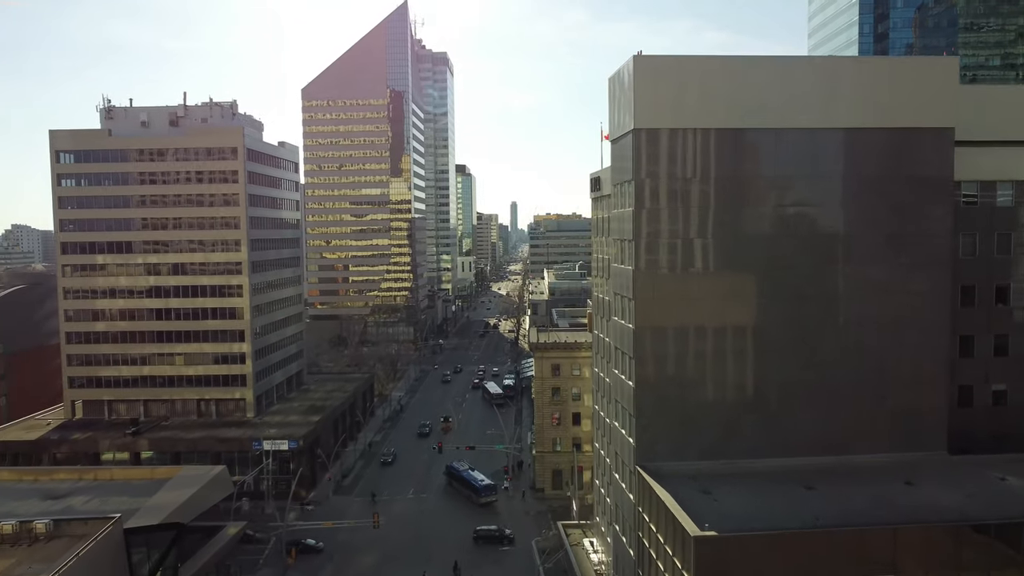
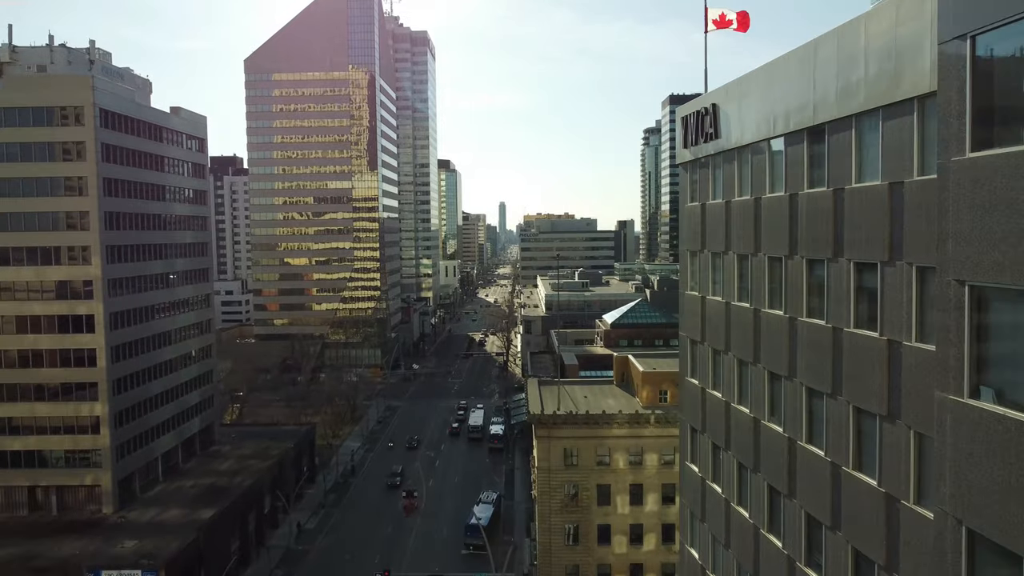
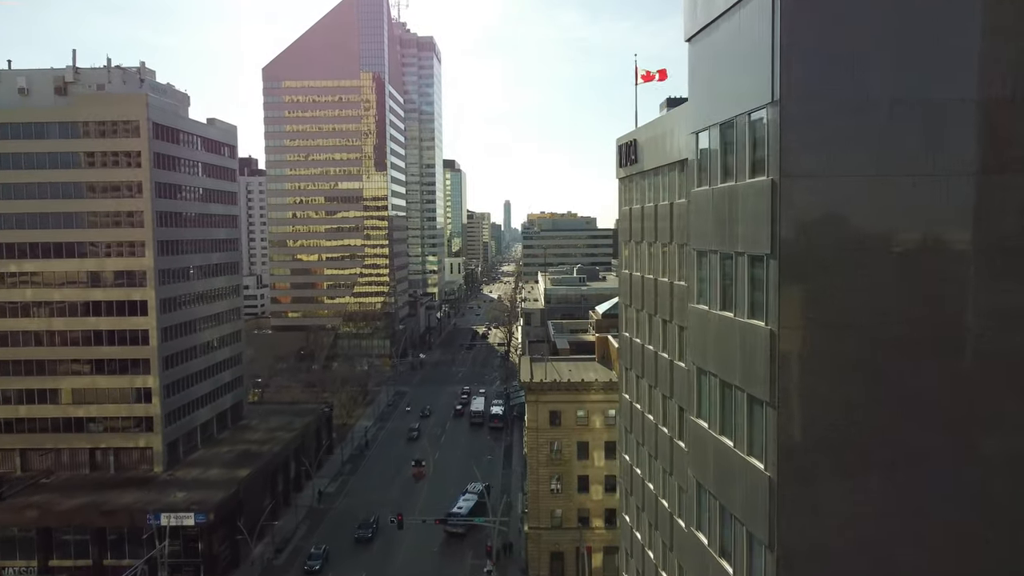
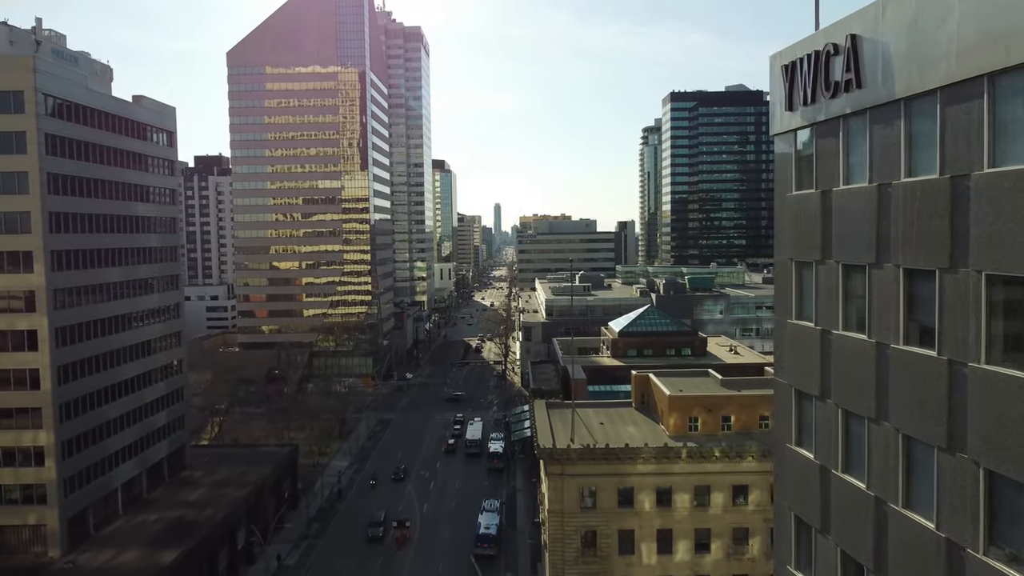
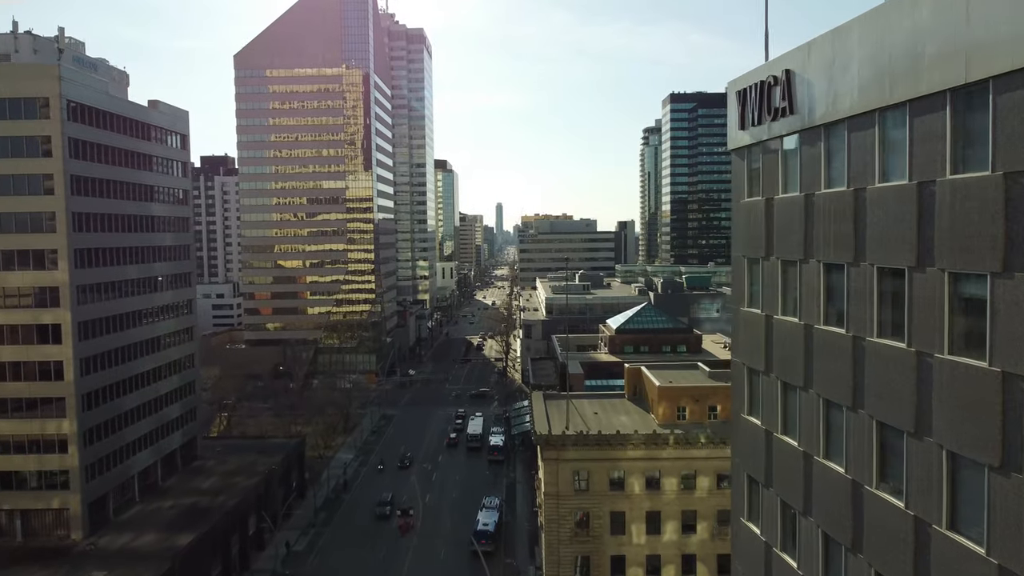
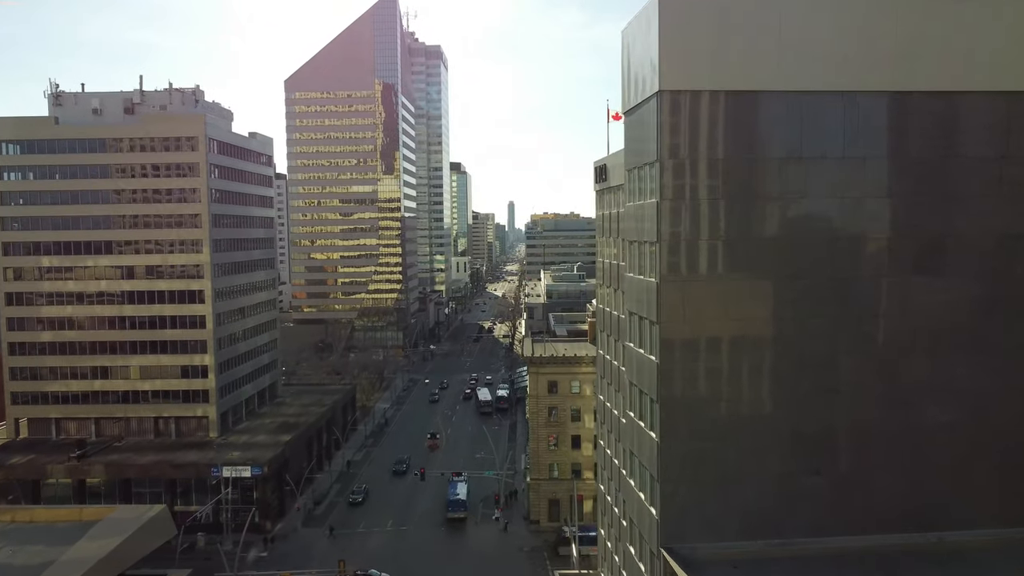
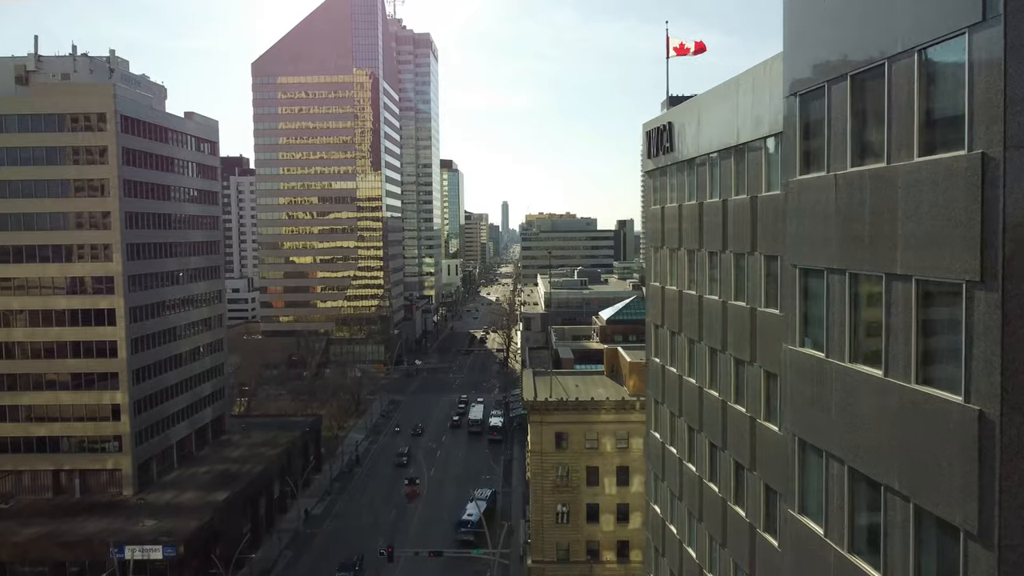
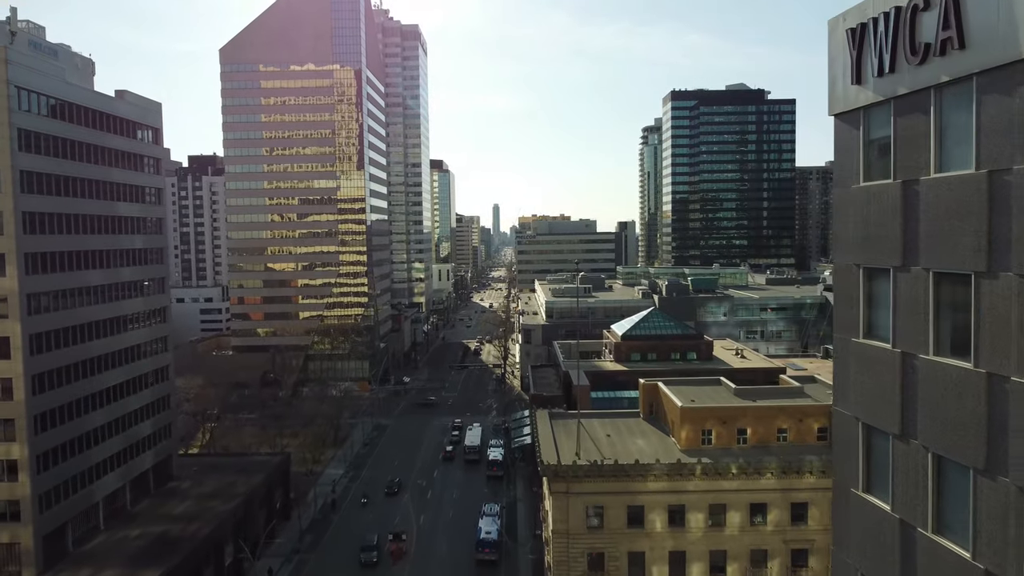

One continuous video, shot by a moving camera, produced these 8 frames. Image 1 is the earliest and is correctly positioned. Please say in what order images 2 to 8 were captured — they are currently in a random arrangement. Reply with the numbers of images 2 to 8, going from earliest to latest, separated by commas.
6, 3, 7, 2, 5, 4, 8
